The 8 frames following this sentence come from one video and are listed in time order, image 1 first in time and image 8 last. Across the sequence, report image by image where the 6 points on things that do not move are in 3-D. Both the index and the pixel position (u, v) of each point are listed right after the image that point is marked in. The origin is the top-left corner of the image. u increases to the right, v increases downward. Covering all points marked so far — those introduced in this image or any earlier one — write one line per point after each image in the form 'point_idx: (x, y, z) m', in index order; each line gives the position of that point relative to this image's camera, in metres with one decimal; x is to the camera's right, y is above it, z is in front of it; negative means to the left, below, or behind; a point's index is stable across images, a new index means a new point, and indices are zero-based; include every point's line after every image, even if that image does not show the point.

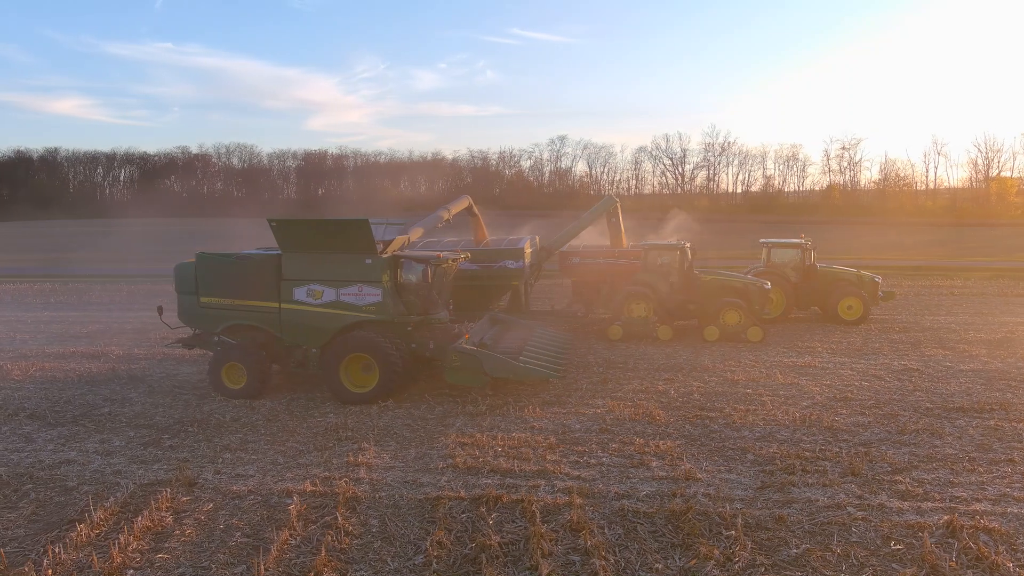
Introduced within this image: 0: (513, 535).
0: (0.0, -1.4, +4.4) m
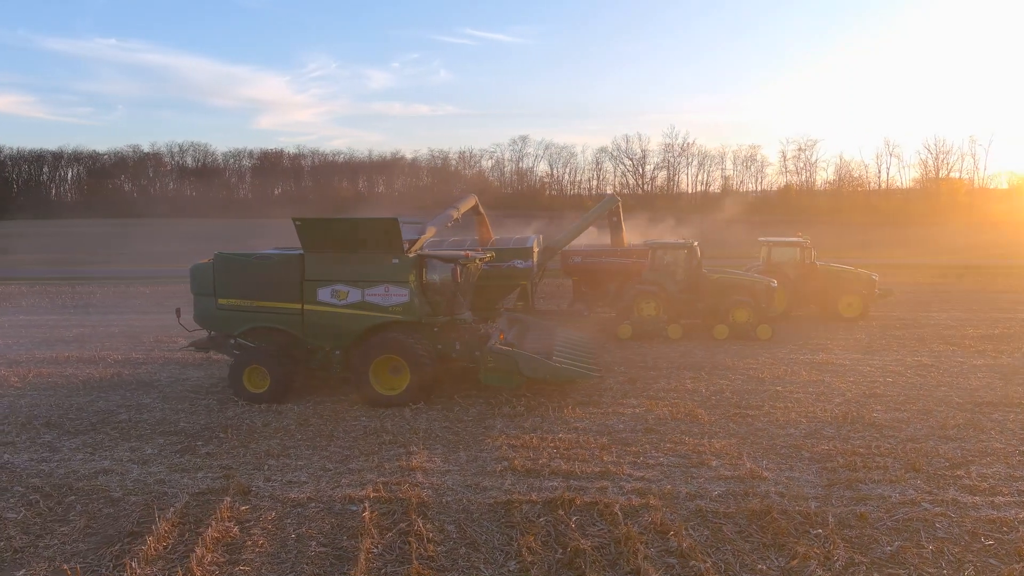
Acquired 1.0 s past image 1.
0: (+0.5, -1.4, +4.3) m
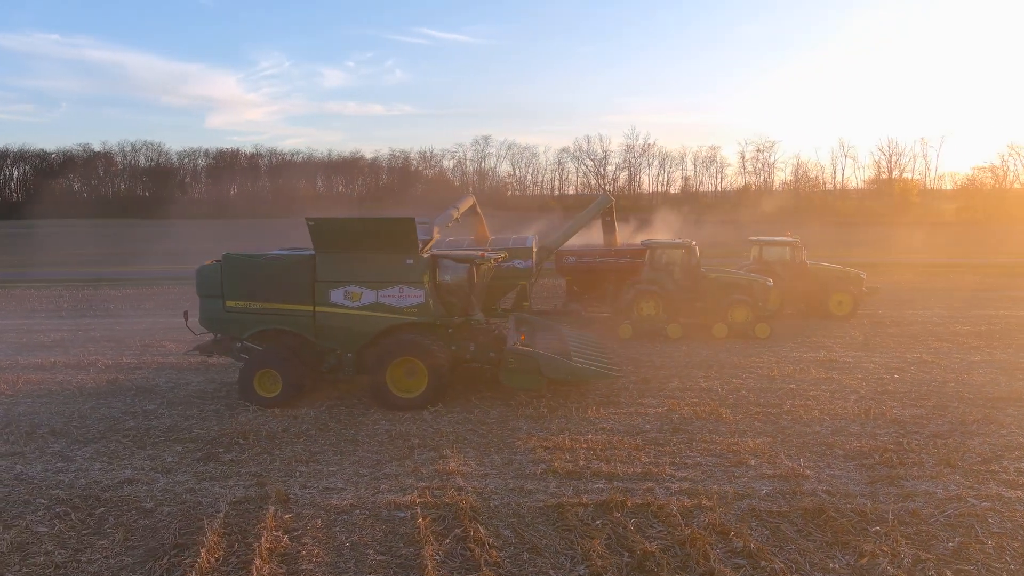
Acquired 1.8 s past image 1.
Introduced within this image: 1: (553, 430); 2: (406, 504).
0: (+0.8, -1.4, +4.3) m
1: (+0.3, -1.2, +6.5) m
2: (-0.7, -1.4, +4.9) m
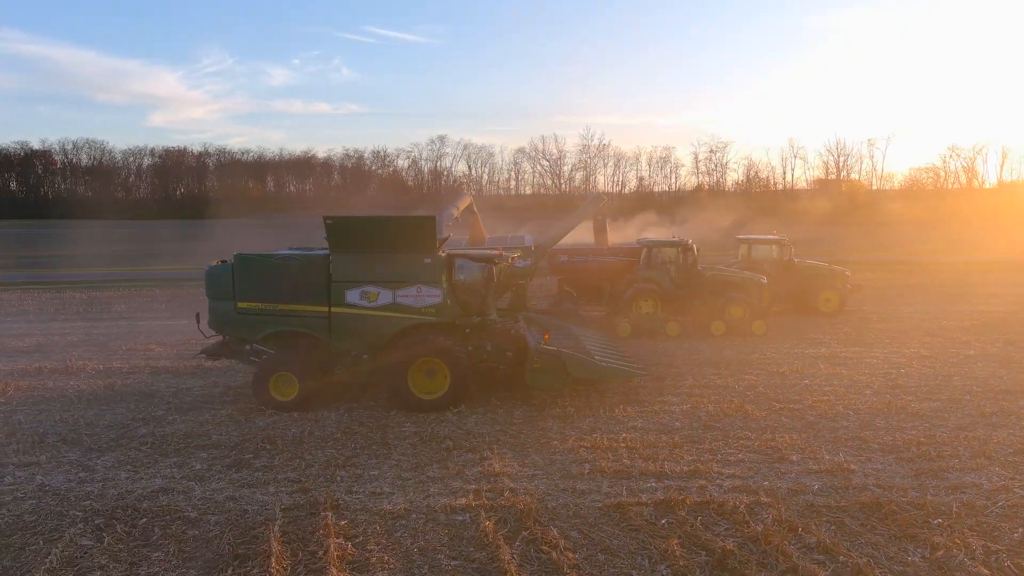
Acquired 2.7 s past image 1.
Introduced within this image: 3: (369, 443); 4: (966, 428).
0: (+1.2, -1.4, +4.3) m
1: (+0.6, -1.2, +6.5) m
2: (-0.3, -1.3, +4.8) m
3: (-1.1, -1.2, +6.2) m
4: (+3.7, -1.1, +6.3) m
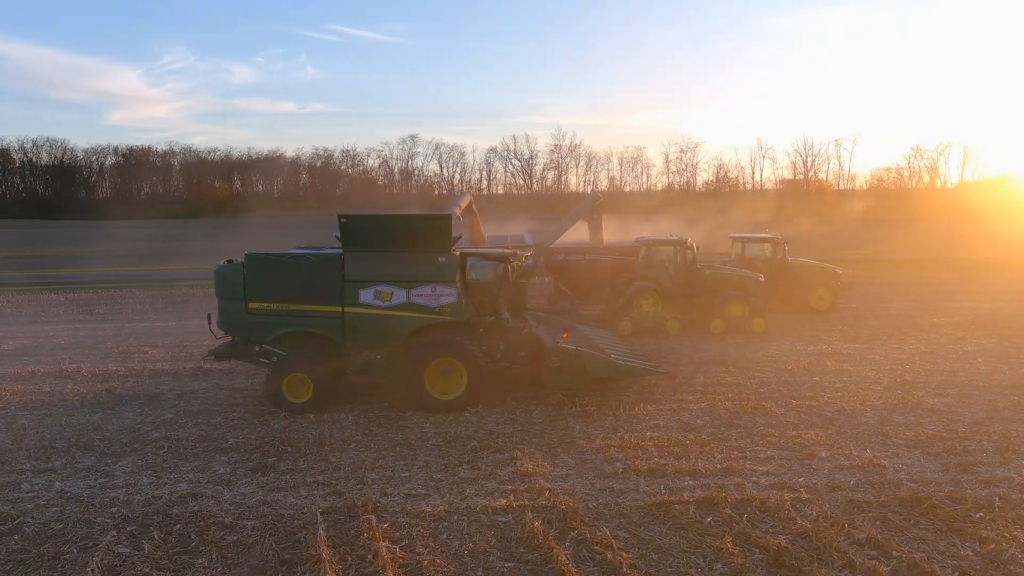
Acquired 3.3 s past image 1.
0: (+1.5, -1.3, +4.3) m
1: (+0.8, -1.2, +6.4) m
2: (-0.1, -1.3, +4.8) m
3: (-0.9, -1.2, +6.1) m
4: (+3.9, -1.1, +6.4) m
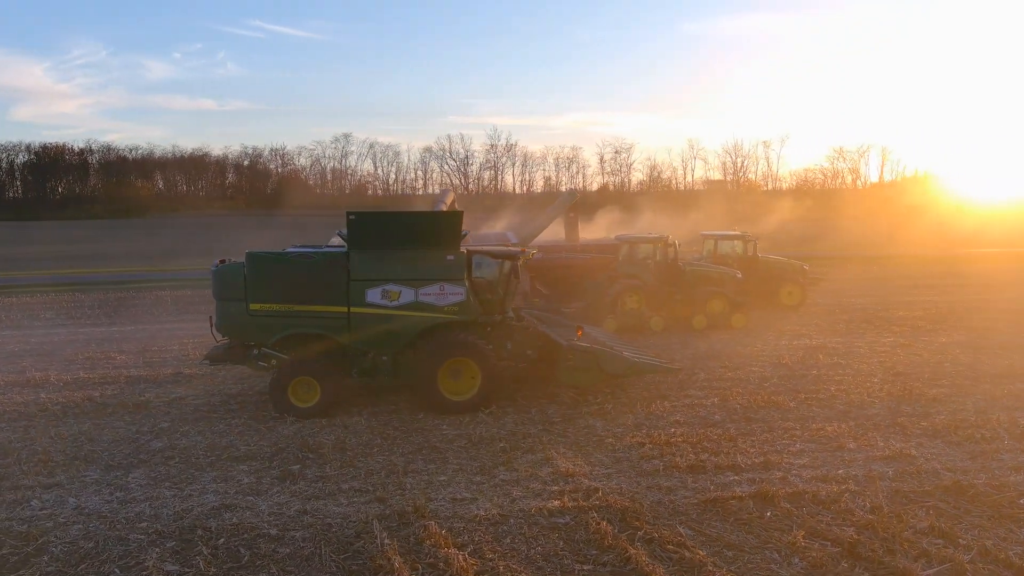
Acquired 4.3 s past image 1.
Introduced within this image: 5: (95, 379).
0: (+1.9, -1.3, +4.3) m
1: (+1.0, -1.1, +6.4) m
2: (+0.3, -1.3, +4.7) m
3: (-0.7, -1.2, +6.0) m
4: (+4.0, -1.0, +6.7) m
5: (-4.8, -1.0, +9.0) m
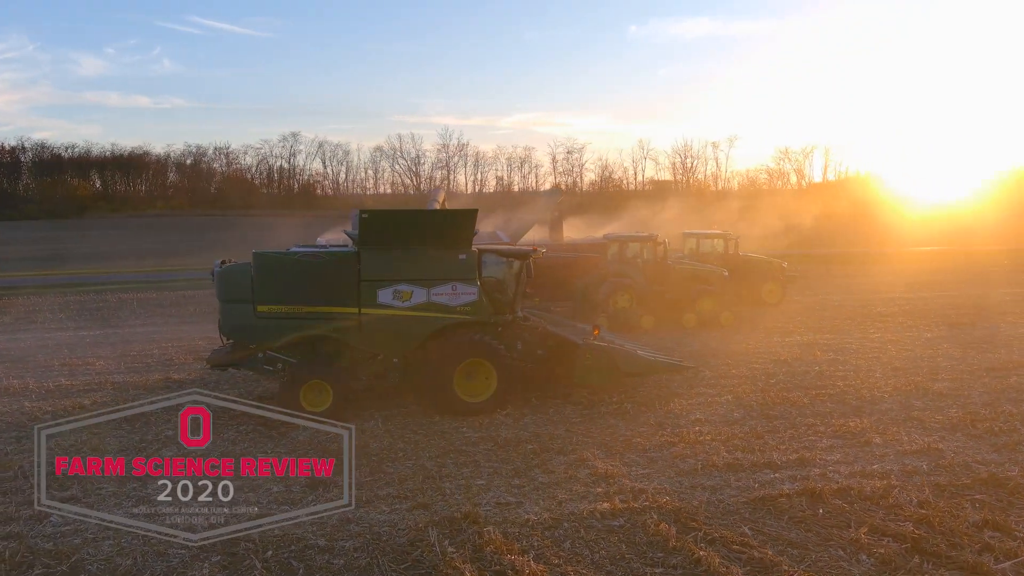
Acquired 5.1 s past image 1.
0: (+2.2, -1.3, +4.3) m
1: (+1.2, -1.1, +6.4) m
2: (+0.6, -1.3, +4.6) m
3: (-0.5, -1.2, +5.8) m
4: (+4.2, -1.0, +6.8) m
5: (-4.7, -1.1, +8.6) m
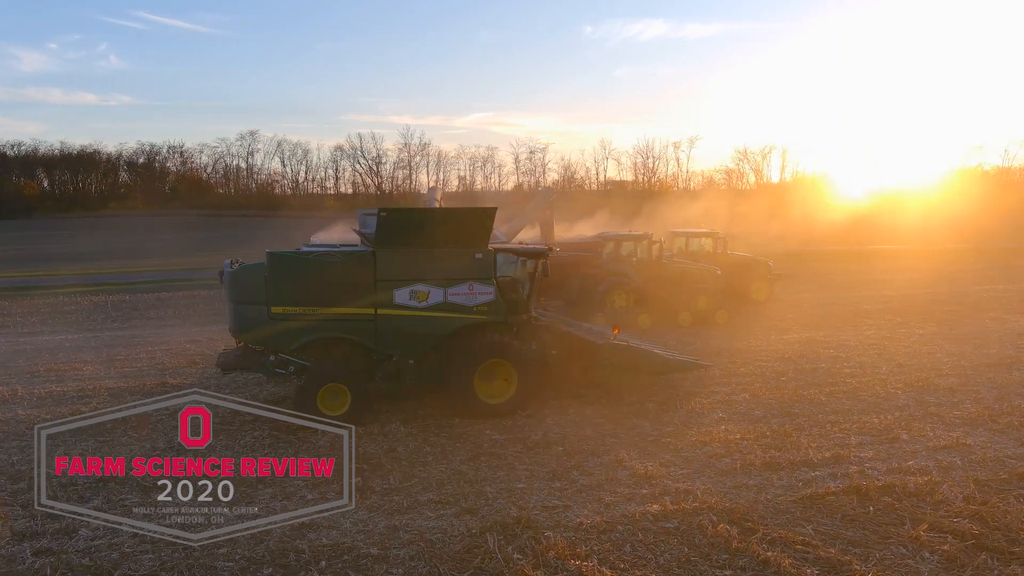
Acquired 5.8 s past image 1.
0: (+2.5, -1.3, +4.3) m
1: (+1.4, -1.1, +6.4) m
2: (+0.9, -1.3, +4.5) m
3: (-0.3, -1.2, +5.7) m
4: (+4.4, -1.0, +6.9) m
5: (-4.6, -1.1, +8.2) m
